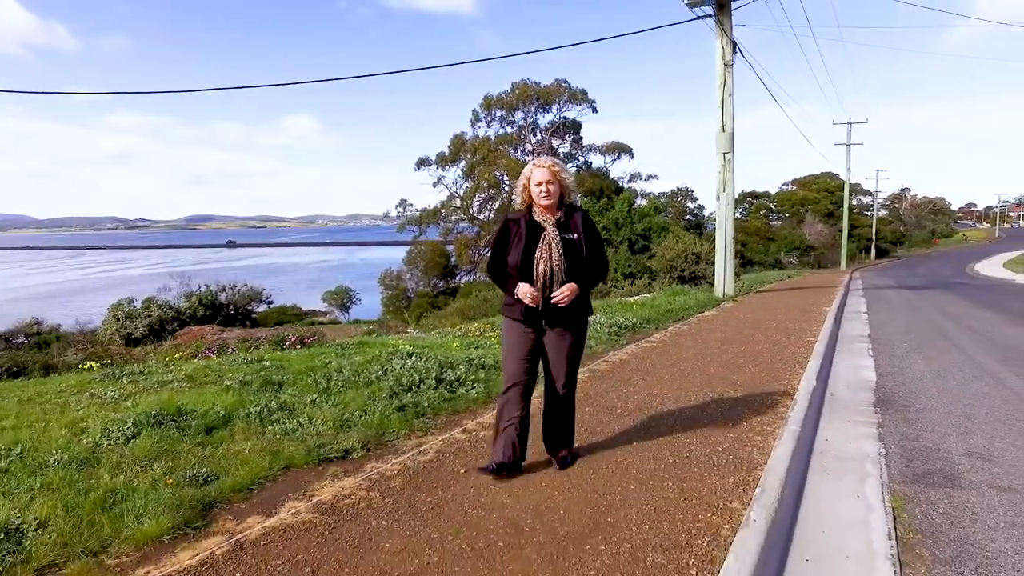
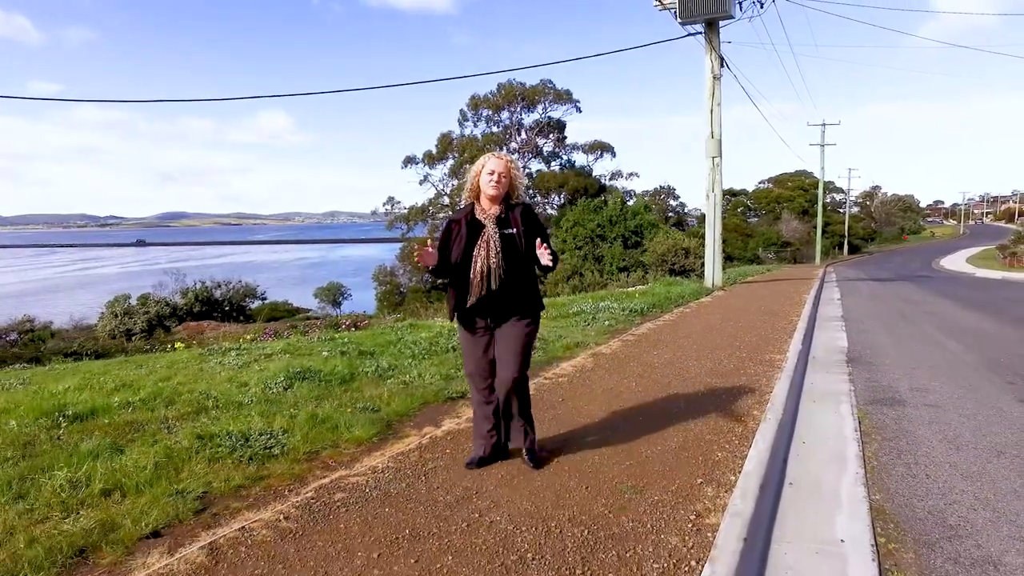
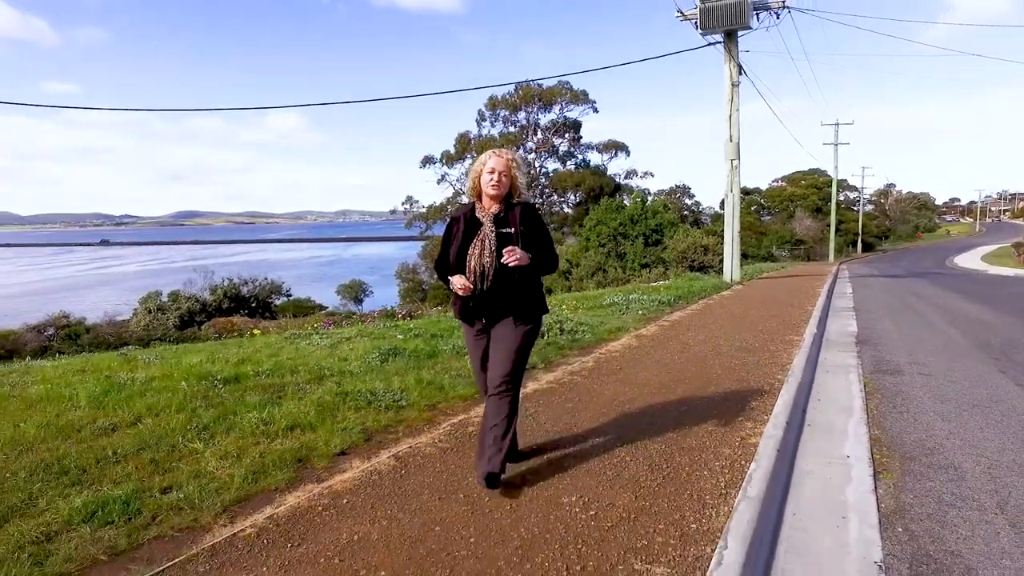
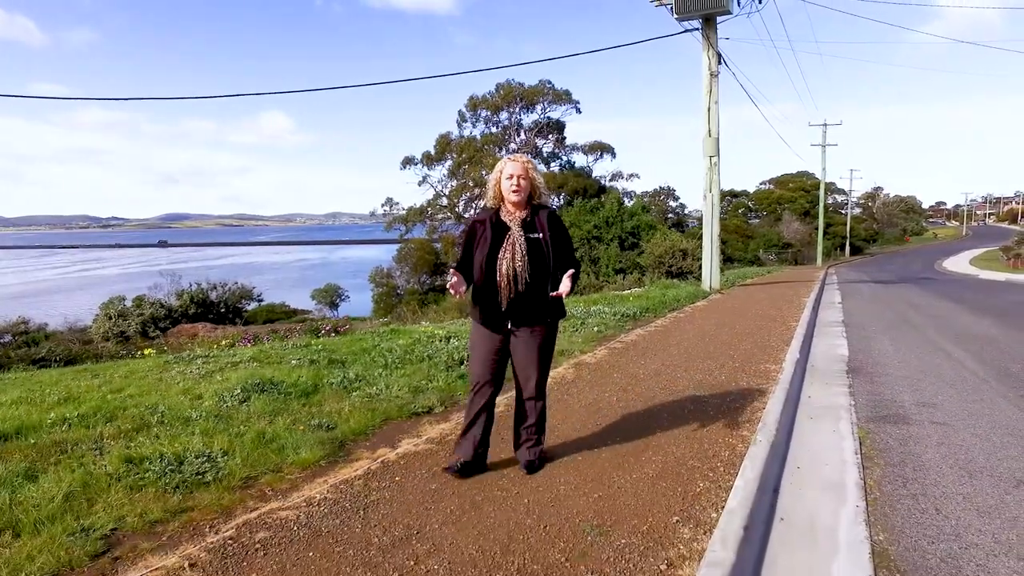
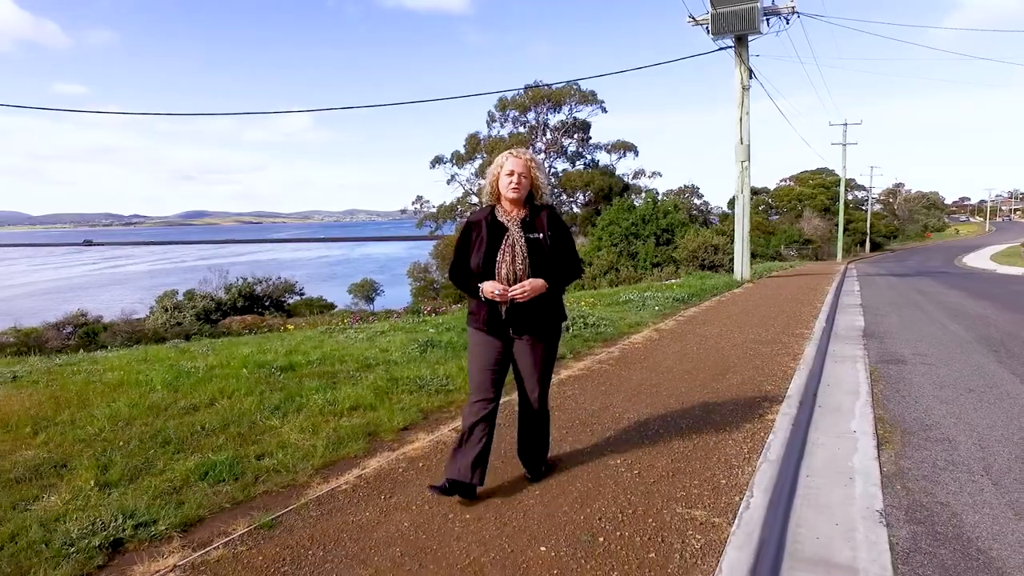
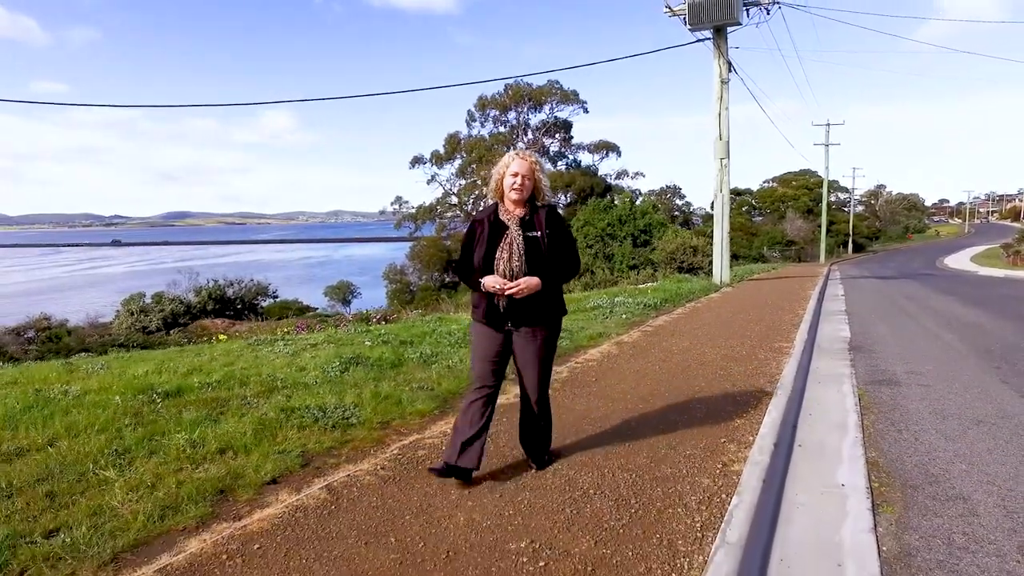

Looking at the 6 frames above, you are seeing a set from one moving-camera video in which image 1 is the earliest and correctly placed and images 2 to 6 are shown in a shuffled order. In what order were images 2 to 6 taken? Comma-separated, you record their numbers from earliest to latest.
4, 2, 6, 3, 5
